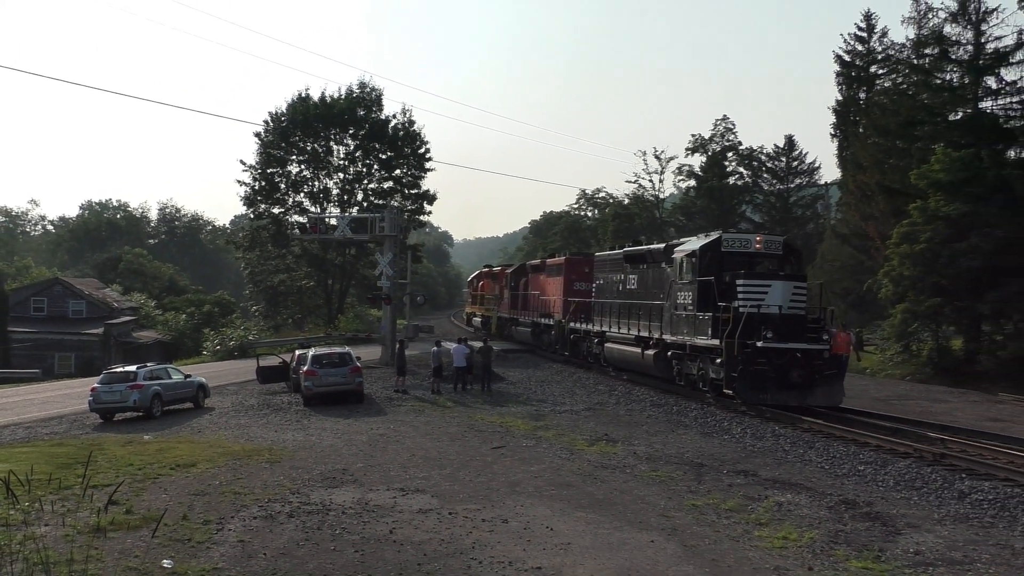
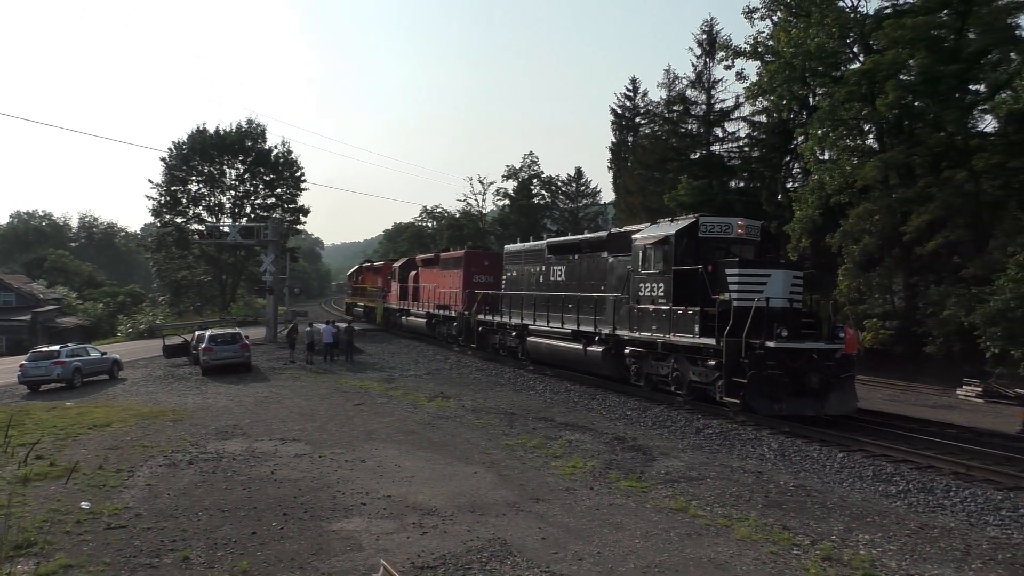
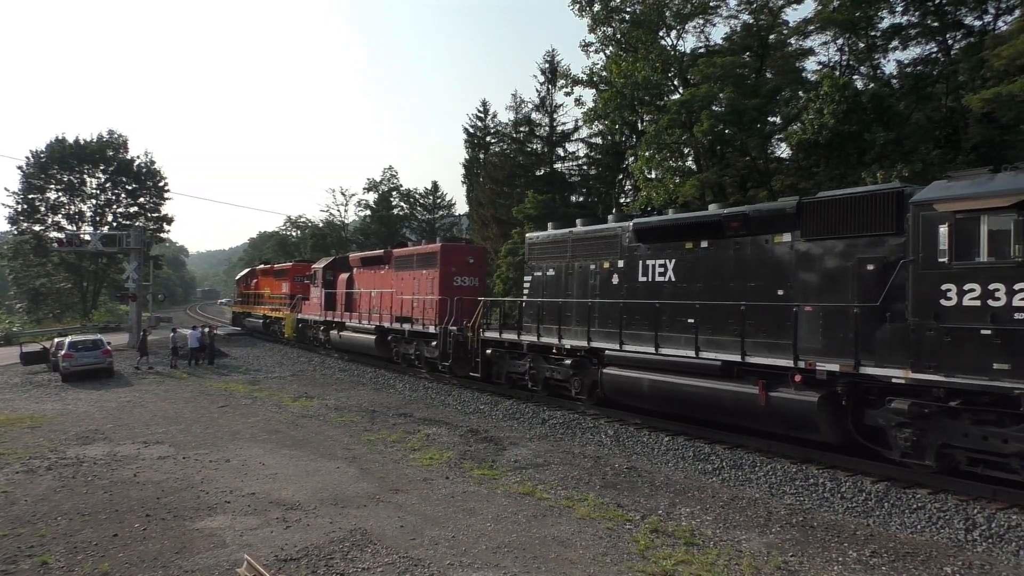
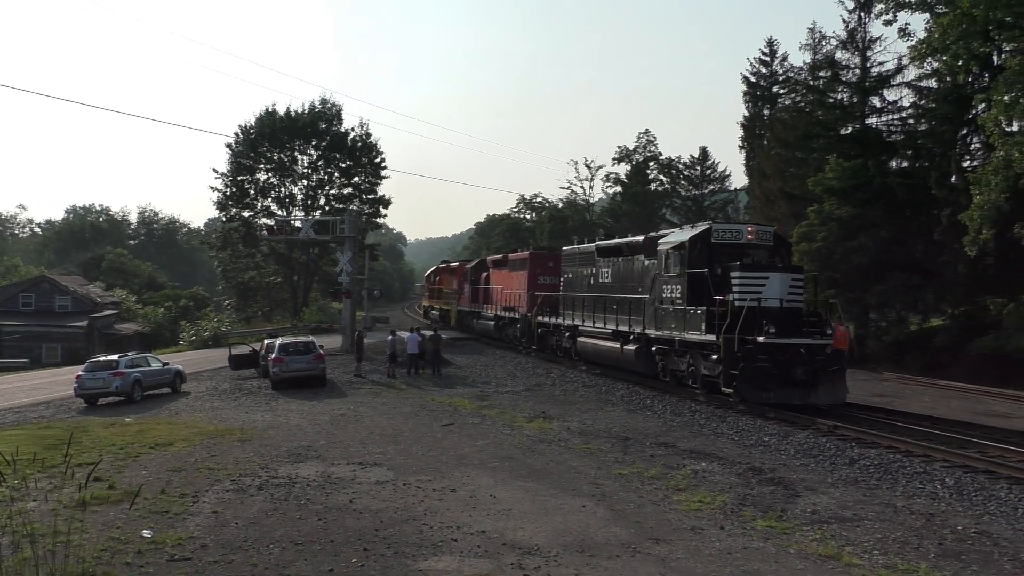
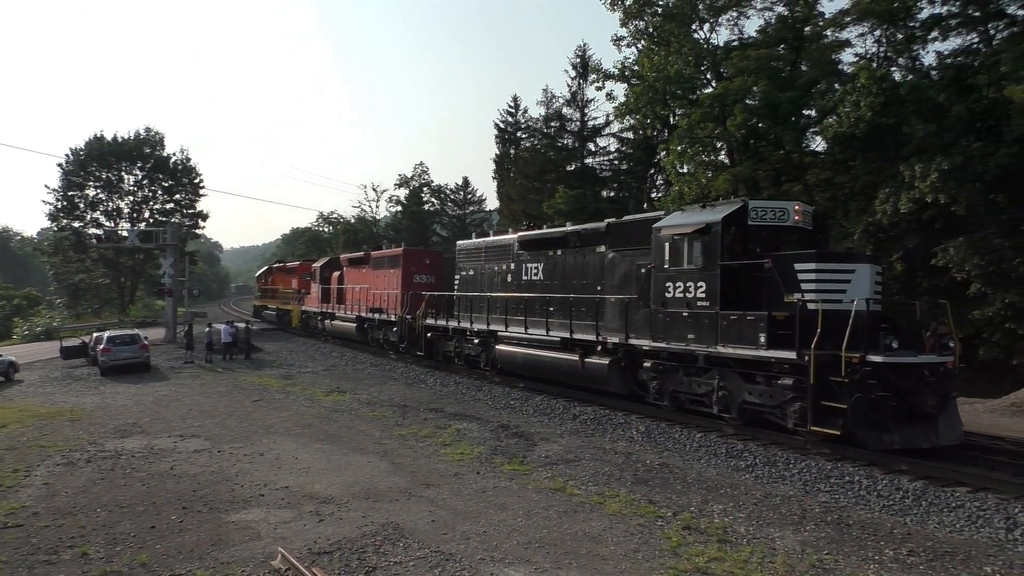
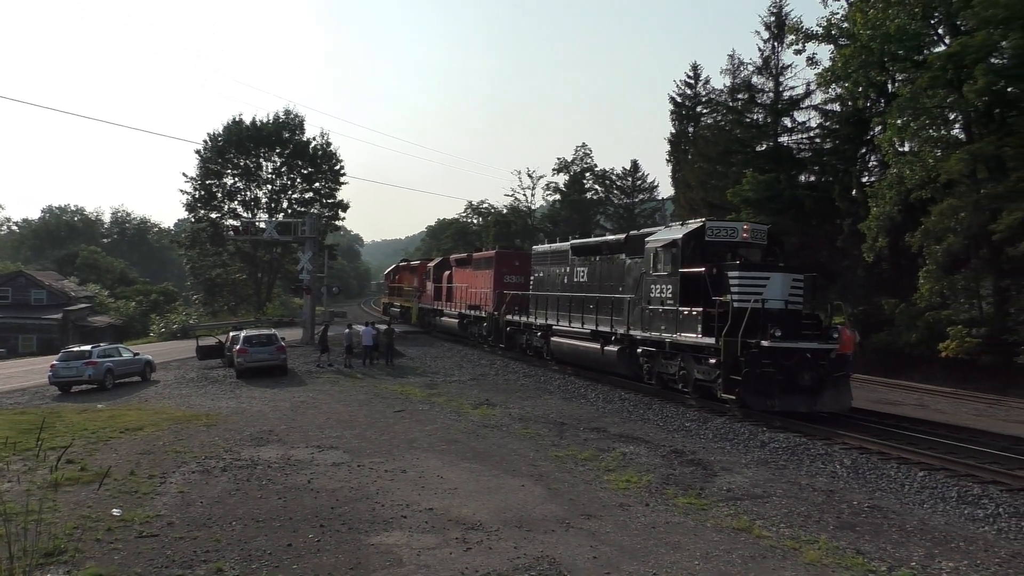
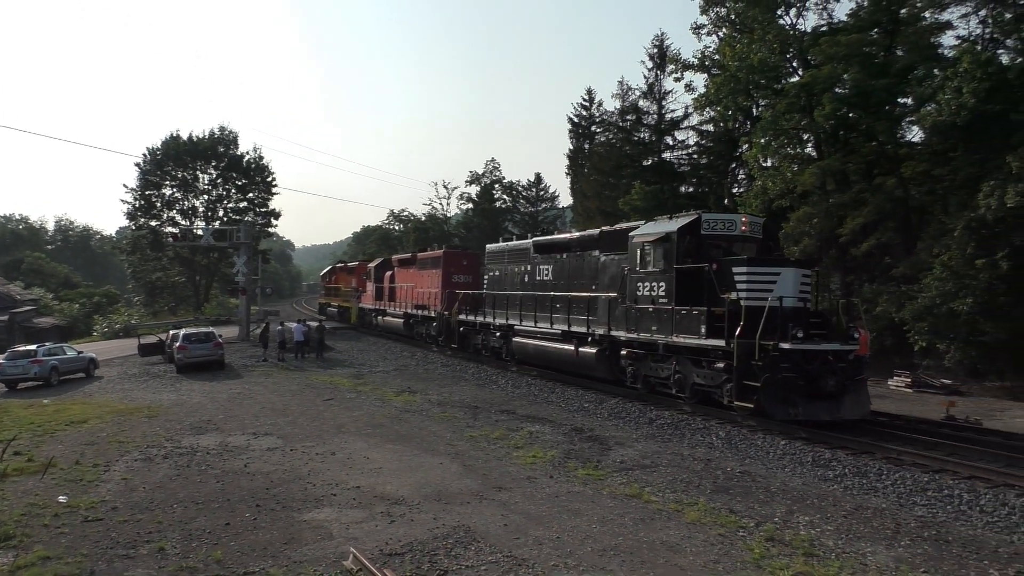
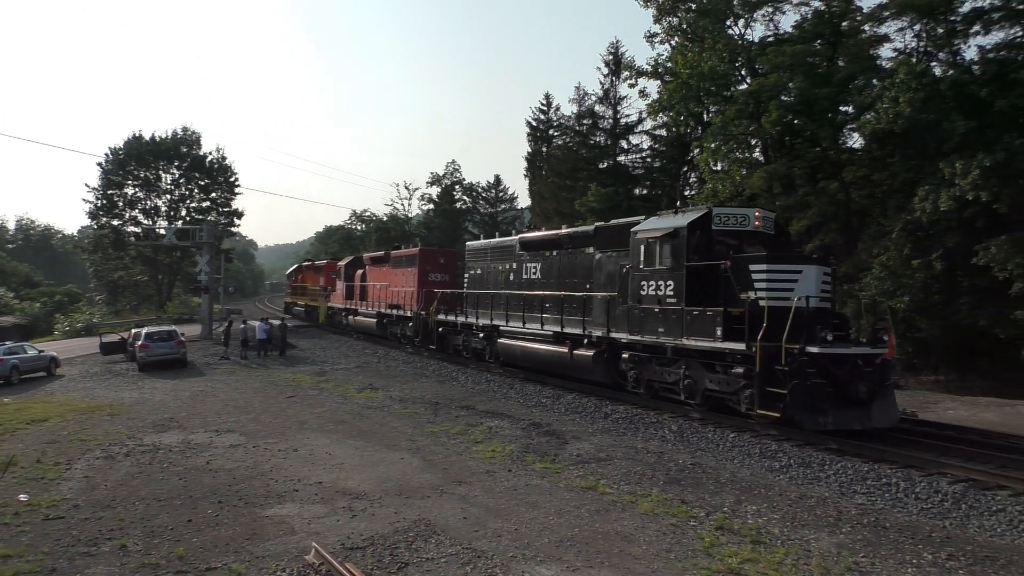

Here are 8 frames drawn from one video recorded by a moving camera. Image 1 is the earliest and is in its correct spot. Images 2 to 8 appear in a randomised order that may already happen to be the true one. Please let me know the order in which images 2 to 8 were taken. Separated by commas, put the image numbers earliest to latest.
4, 6, 2, 7, 8, 5, 3
